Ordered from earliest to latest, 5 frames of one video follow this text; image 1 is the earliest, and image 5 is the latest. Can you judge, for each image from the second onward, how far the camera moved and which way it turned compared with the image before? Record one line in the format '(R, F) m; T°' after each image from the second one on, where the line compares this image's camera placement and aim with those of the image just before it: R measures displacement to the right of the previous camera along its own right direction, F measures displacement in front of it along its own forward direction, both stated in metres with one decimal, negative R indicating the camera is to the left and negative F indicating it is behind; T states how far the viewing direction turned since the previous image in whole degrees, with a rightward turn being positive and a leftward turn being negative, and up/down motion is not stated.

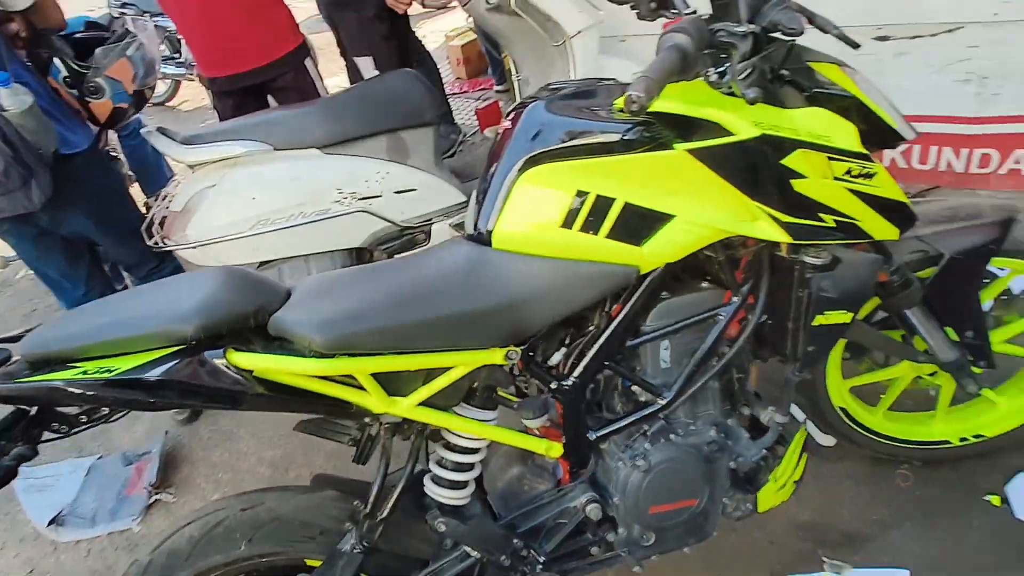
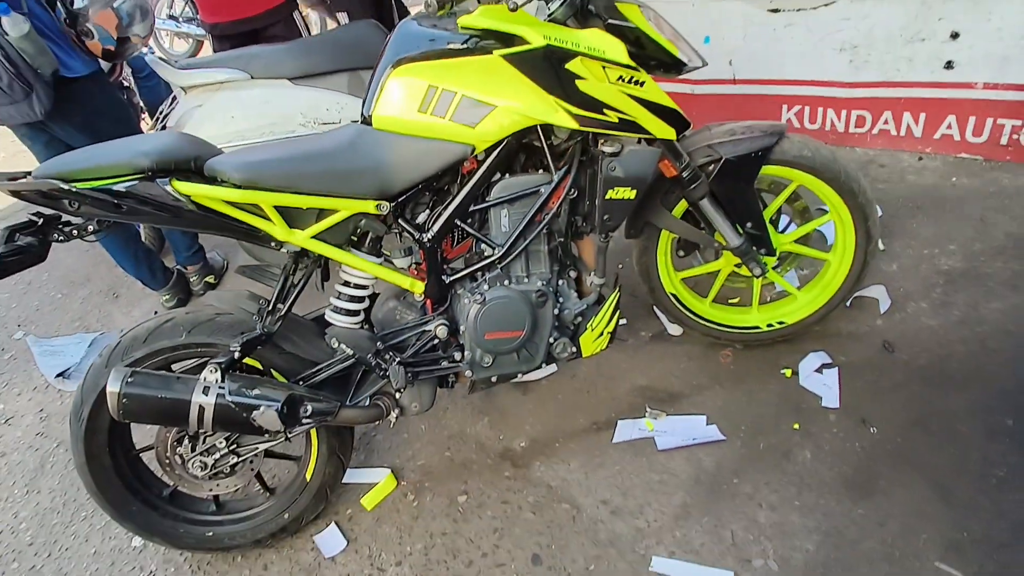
(+0.4, -0.5) m; -2°
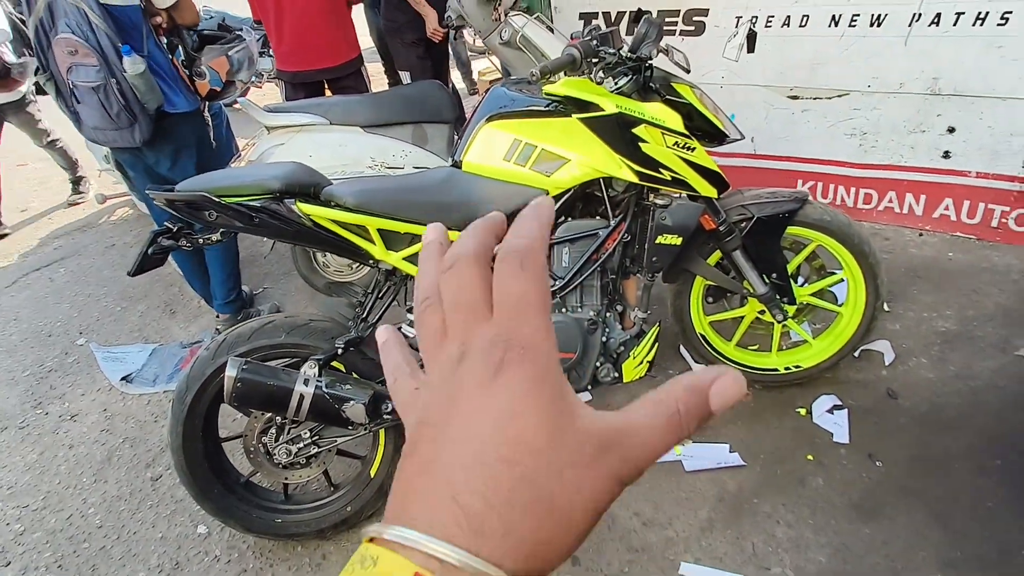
(-0.2, -0.3) m; 0°
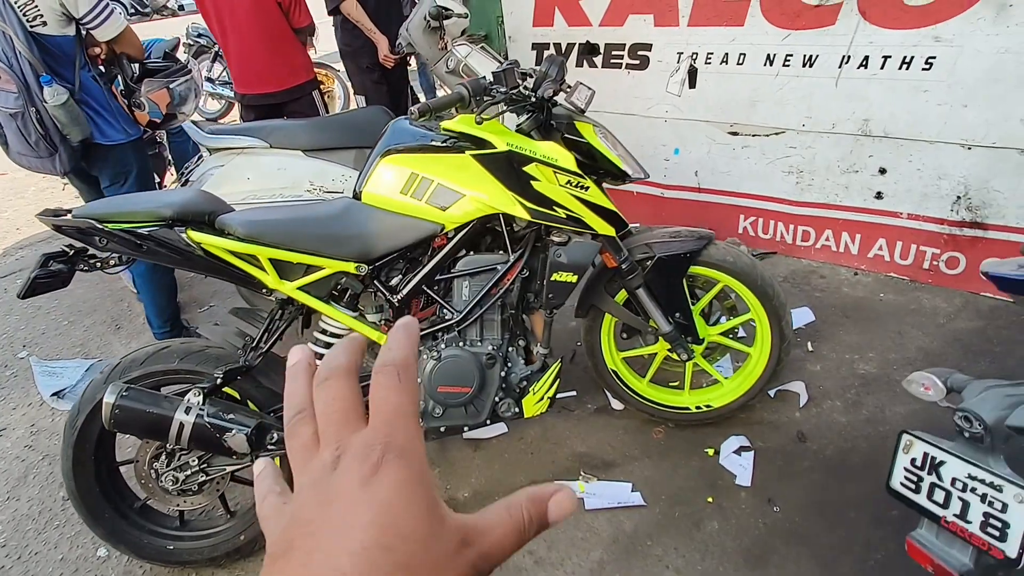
(+0.4, 0.0) m; 0°
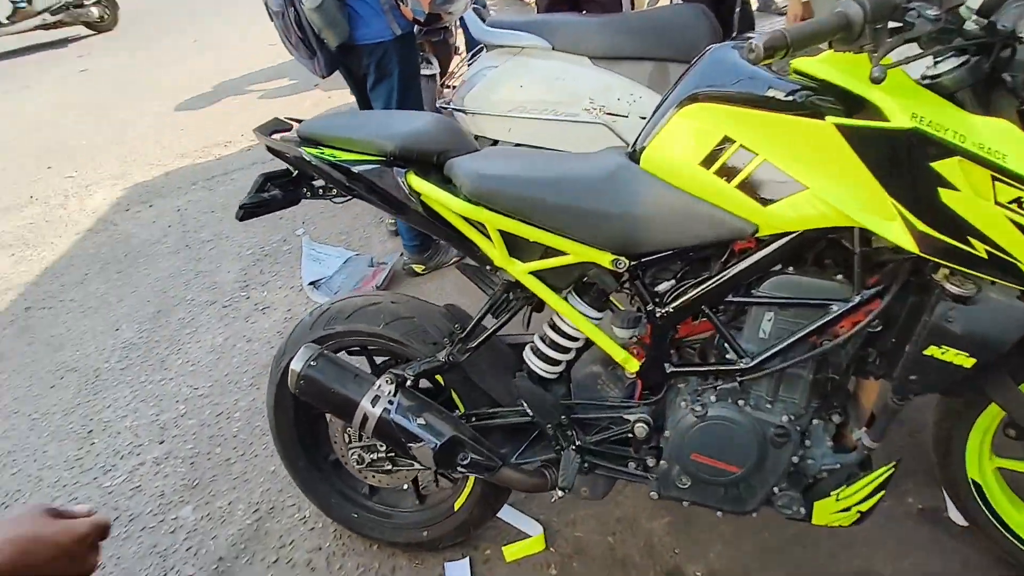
(-0.1, +0.7) m; -22°
